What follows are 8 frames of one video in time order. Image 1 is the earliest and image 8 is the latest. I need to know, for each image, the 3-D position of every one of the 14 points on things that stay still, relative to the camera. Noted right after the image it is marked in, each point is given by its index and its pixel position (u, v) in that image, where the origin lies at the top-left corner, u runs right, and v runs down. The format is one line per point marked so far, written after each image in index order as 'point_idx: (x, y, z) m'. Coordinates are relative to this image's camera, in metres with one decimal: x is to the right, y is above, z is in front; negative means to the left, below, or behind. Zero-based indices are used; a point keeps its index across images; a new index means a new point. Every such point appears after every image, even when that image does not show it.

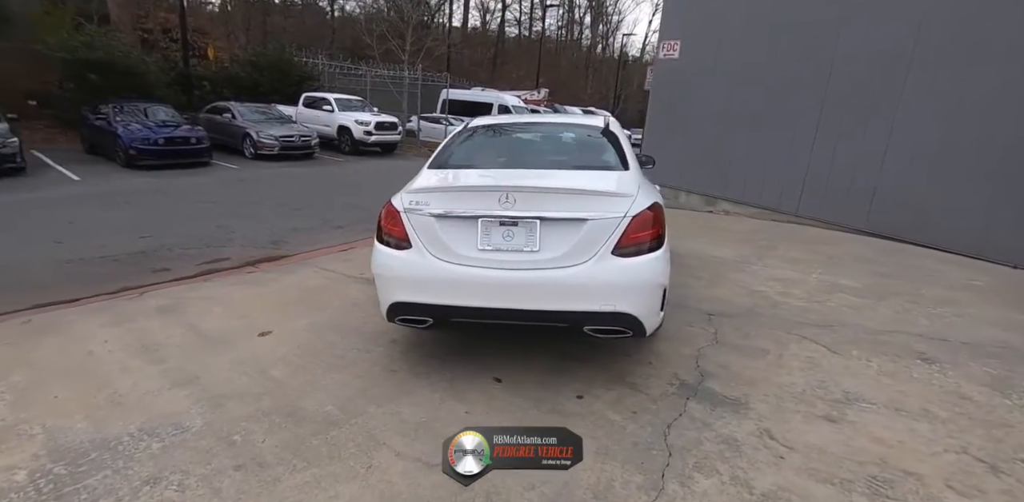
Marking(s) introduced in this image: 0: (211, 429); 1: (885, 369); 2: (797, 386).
0: (-1.5, -0.9, +2.6) m
1: (+2.3, -0.7, +3.3) m
2: (+1.6, -0.8, +3.0) m
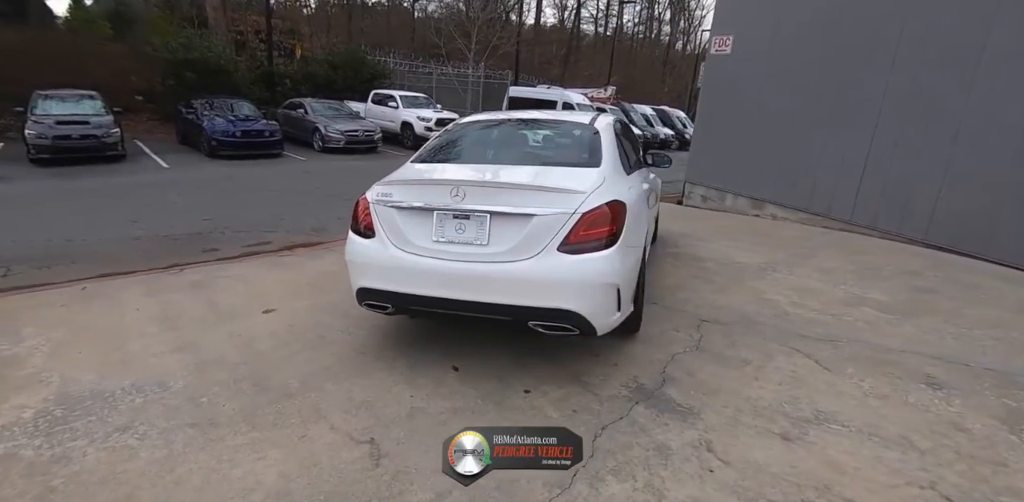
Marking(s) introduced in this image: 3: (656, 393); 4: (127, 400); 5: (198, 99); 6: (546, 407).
0: (-1.8, -0.8, +2.9) m
1: (+2.0, -0.8, +3.0) m
2: (+1.3, -0.8, +2.9) m
3: (+0.8, -0.8, +2.9) m
4: (-2.0, -0.8, +2.8) m
5: (-6.8, +3.3, +11.6) m
6: (+0.2, -0.8, +2.7) m
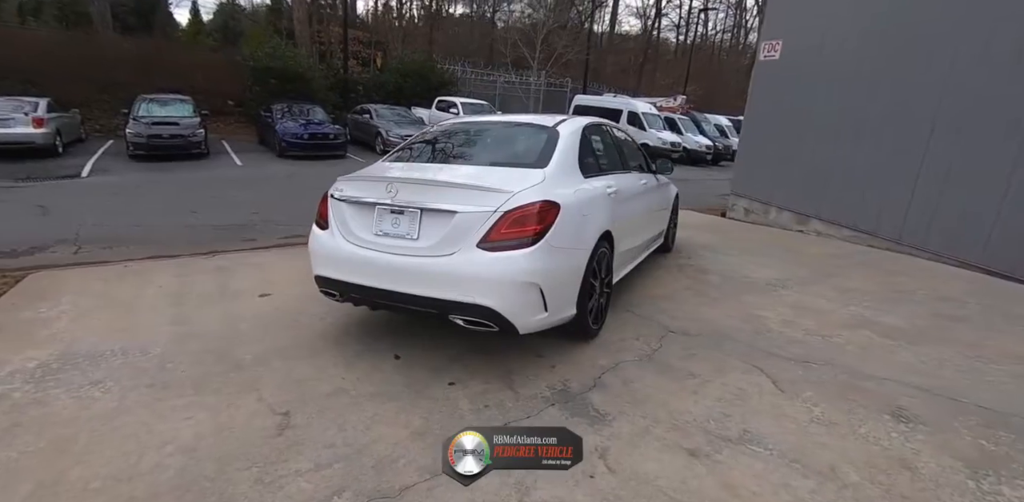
0: (-2.1, -0.6, +3.2) m
1: (+1.6, -0.9, +2.7) m
2: (+0.9, -0.8, +2.7) m
3: (+0.4, -0.8, +2.8) m
4: (-2.4, -0.6, +3.2) m
5: (-5.6, +3.5, +12.7) m
6: (-0.3, -0.8, +2.8) m
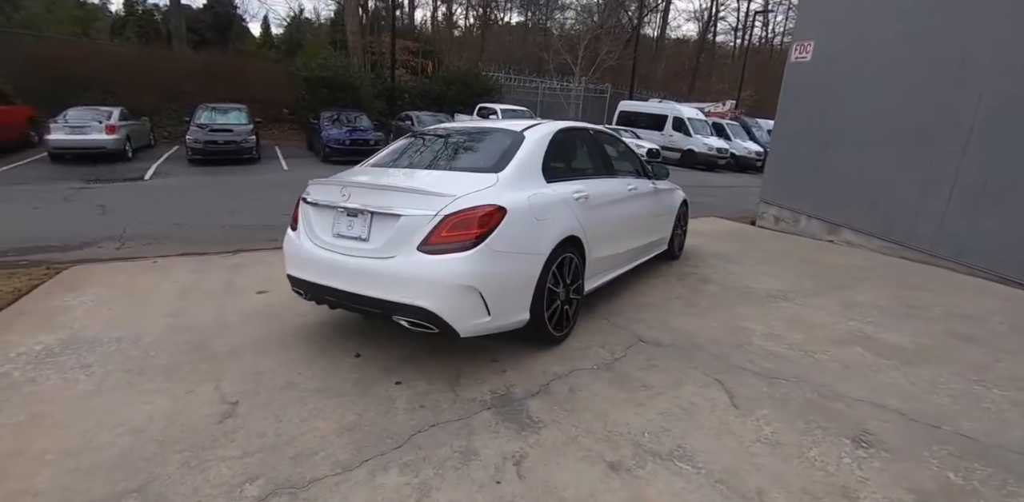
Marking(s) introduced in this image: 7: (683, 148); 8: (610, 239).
0: (-2.4, -0.6, +3.5) m
1: (+1.3, -0.9, +2.6) m
2: (+0.6, -0.9, +2.7) m
3: (0.0, -0.8, +2.8) m
4: (-2.7, -0.6, +3.5) m
5: (-4.7, +3.5, +13.3) m
6: (-0.6, -0.8, +2.8) m
7: (+4.8, +2.9, +15.2) m
8: (+0.7, +0.1, +4.1) m
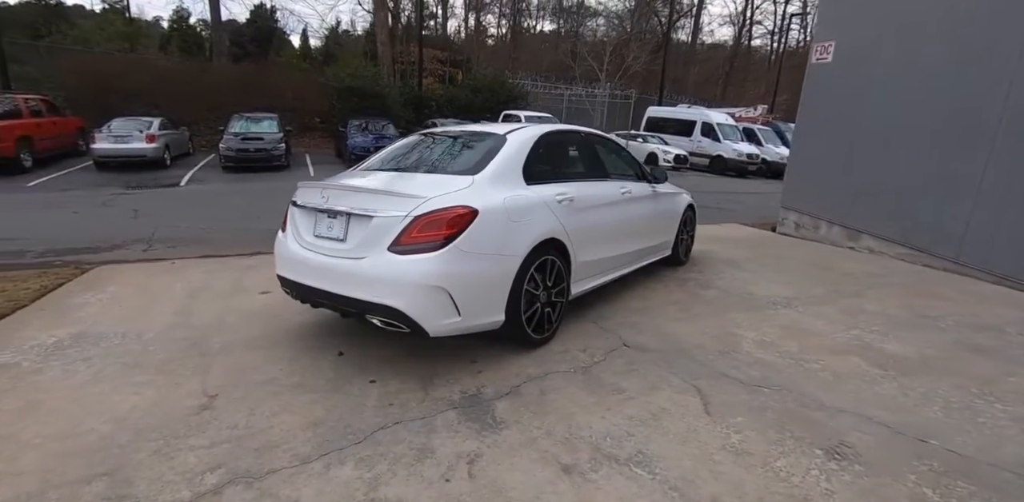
0: (-2.5, -0.6, +3.7) m
1: (+1.1, -0.9, +2.5) m
2: (+0.4, -0.9, +2.6) m
3: (-0.1, -0.8, +2.8) m
4: (-2.8, -0.6, +3.7) m
5: (-4.1, +3.3, +13.7) m
6: (-0.8, -0.8, +2.9) m
7: (+5.5, +2.7, +14.8) m
8: (+0.7, +0.1, +4.0) m
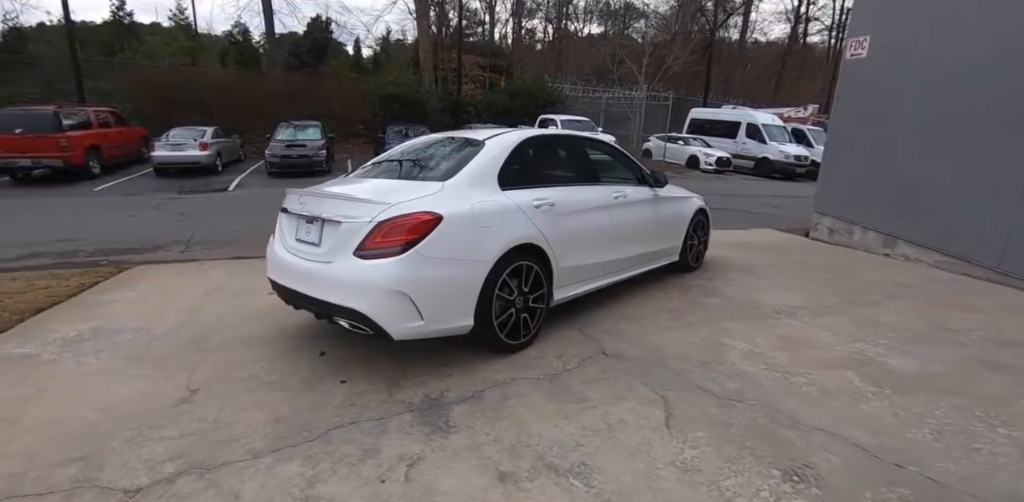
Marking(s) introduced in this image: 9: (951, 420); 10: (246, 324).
0: (-2.6, -0.6, +4.0) m
1: (+0.8, -1.0, +2.4) m
2: (+0.1, -0.9, +2.6) m
3: (-0.4, -0.8, +2.9) m
4: (-2.9, -0.6, +4.0) m
5: (-3.1, +3.3, +14.1) m
6: (-1.0, -0.8, +3.0) m
7: (+6.5, +2.5, +14.3) m
8: (+0.6, 0.0, +4.0) m
9: (+2.3, -0.9, +2.8) m
10: (-2.0, -0.6, +4.1) m
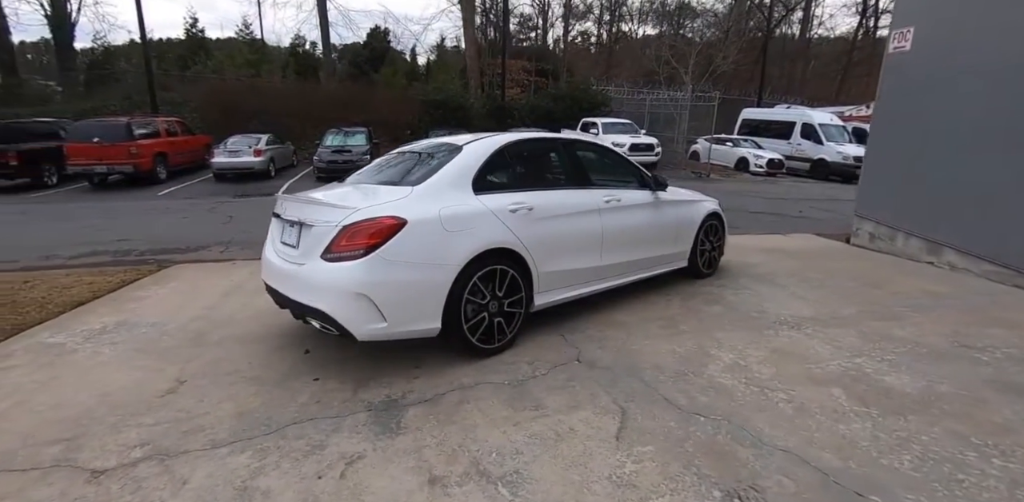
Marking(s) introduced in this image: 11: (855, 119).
0: (-2.7, -0.6, +4.3) m
1: (+0.5, -1.0, +2.3) m
2: (-0.1, -0.9, +2.6) m
3: (-0.6, -0.9, +2.9) m
4: (-3.0, -0.6, +4.3) m
5: (-2.0, +3.2, +14.4) m
6: (-1.2, -0.8, +3.1) m
7: (+7.6, +2.4, +13.5) m
8: (+0.5, 0.0, +3.9) m
9: (+2.0, -0.9, +2.5) m
10: (-2.1, -0.6, +4.3) m
11: (+11.0, +4.1, +16.6) m
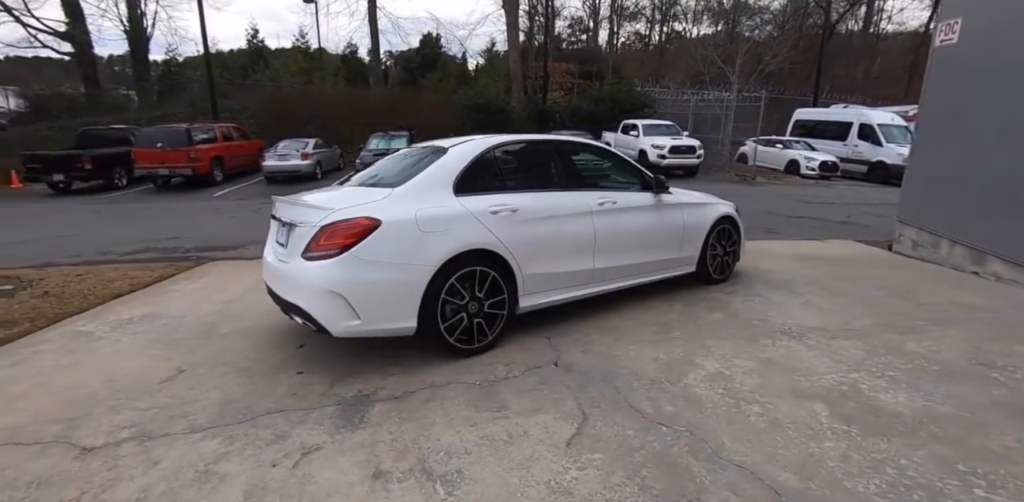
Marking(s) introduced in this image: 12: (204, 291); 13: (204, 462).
0: (-2.8, -0.6, +4.5) m
1: (+0.3, -1.0, +2.3) m
2: (-0.4, -0.9, +2.6) m
3: (-0.8, -0.9, +3.0) m
4: (-3.0, -0.6, +4.6) m
5: (-1.0, +3.2, +14.6) m
6: (-1.4, -0.8, +3.2) m
7: (+8.5, +2.2, +12.6) m
8: (+0.4, 0.0, +3.9) m
9: (+1.8, -1.0, +2.3) m
10: (-2.2, -0.6, +4.5) m
11: (+12.3, +3.9, +15.4) m
12: (-3.1, -0.4, +5.5) m
13: (-1.4, -1.0, +2.5) m
